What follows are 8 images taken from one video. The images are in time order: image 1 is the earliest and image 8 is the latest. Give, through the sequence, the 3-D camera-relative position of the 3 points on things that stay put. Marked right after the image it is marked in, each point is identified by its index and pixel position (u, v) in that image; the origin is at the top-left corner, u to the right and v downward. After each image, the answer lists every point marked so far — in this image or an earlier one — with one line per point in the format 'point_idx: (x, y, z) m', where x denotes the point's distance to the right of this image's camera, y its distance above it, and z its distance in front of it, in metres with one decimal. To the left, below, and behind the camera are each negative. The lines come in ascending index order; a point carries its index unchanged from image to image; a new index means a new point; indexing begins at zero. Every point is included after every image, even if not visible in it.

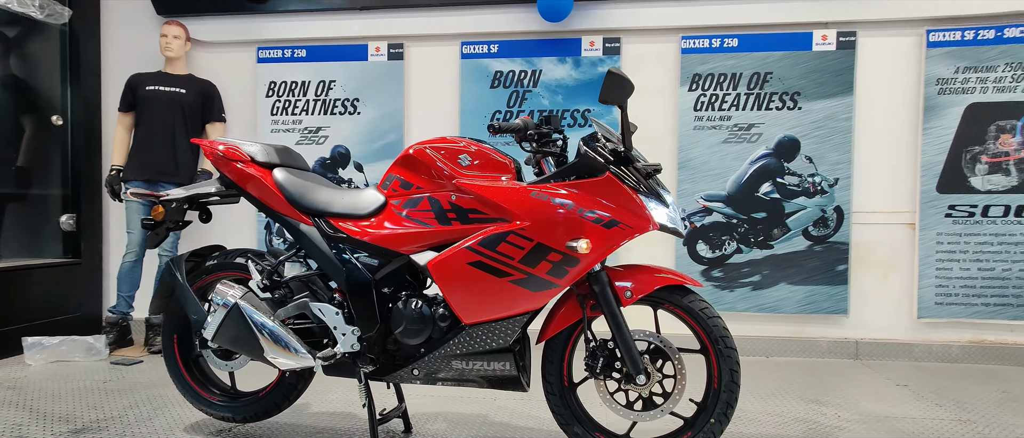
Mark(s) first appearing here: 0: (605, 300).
0: (+0.3, -0.2, +1.7) m
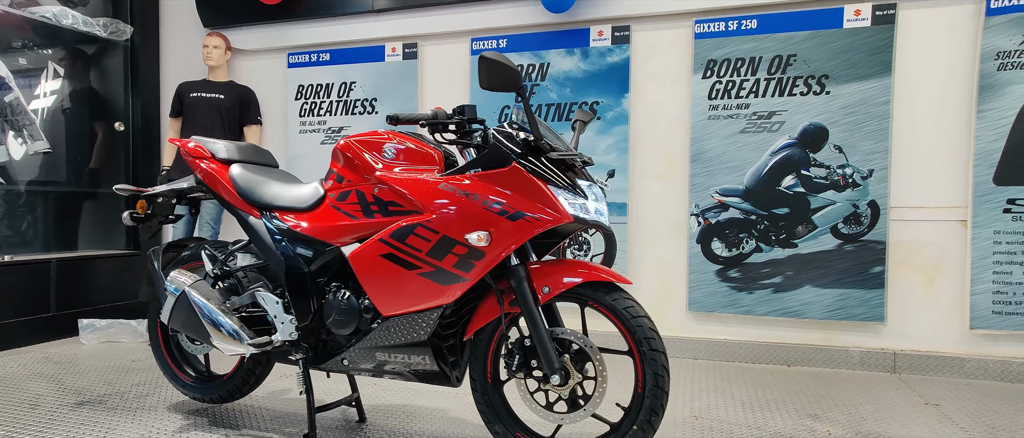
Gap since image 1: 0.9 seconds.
0: (0.0, -0.2, +1.6) m
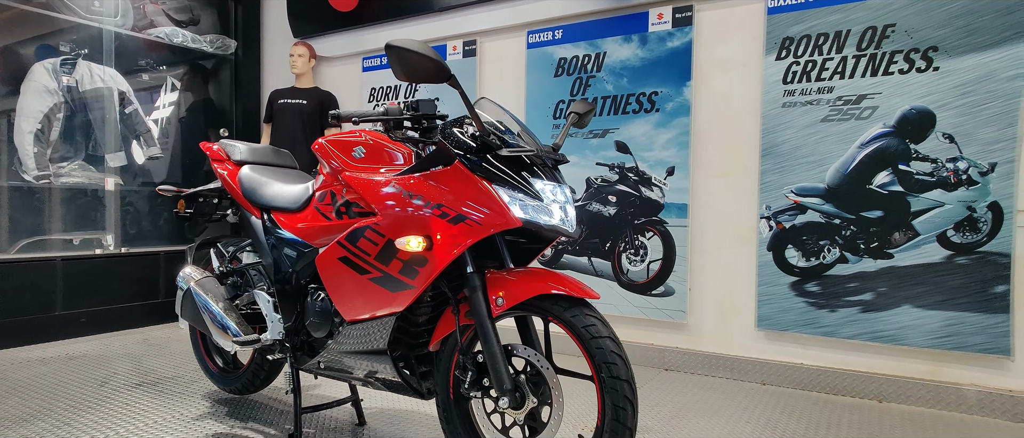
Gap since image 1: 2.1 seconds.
0: (-0.1, -0.2, +1.5) m
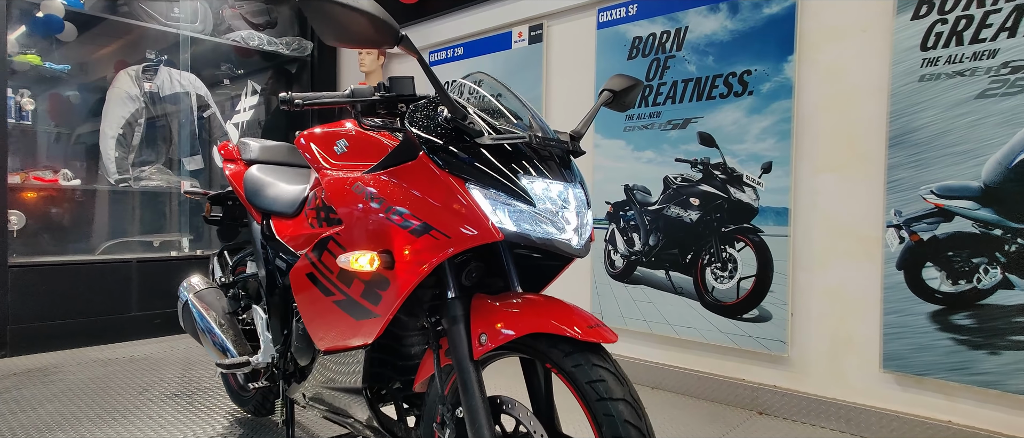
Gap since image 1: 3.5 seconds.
0: (-0.1, -0.2, +1.1) m
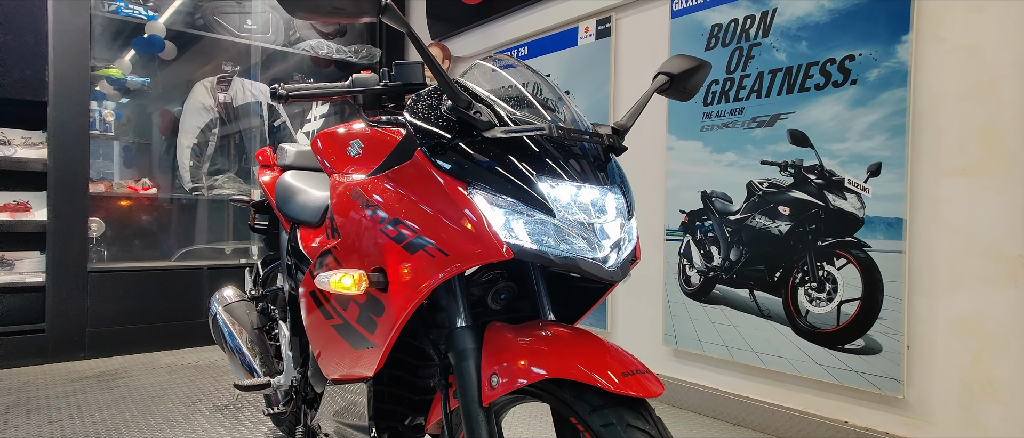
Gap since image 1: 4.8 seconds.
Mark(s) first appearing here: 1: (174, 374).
0: (-0.1, -0.3, +0.9) m
1: (-1.6, -0.7, +2.8) m
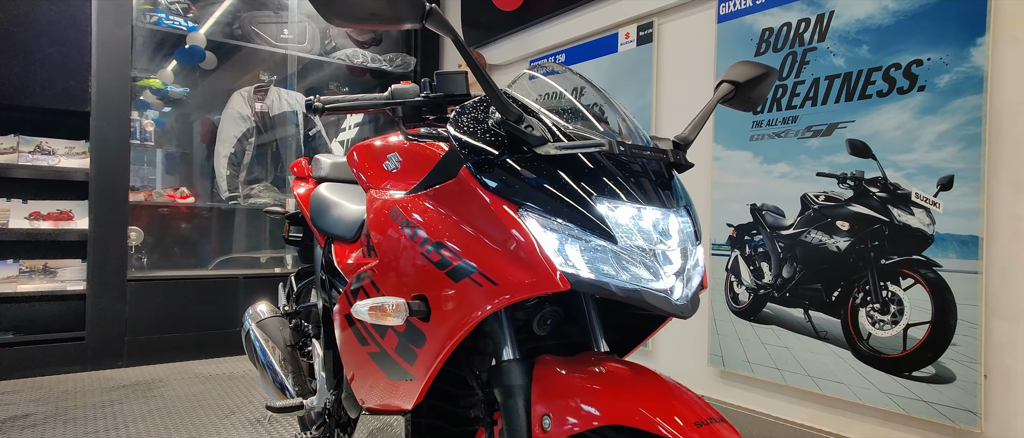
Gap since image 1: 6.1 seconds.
0: (0.0, -0.3, +0.8) m
1: (-1.4, -0.8, +2.8) m
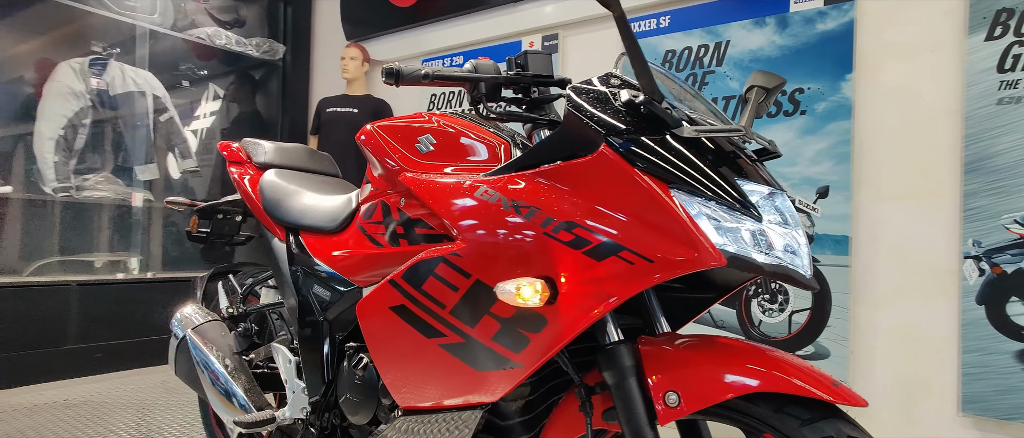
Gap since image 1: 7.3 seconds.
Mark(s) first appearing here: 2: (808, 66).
0: (+0.2, -0.3, +0.8) m
1: (-1.8, -0.8, +2.3) m
2: (+1.1, +0.6, +2.2) m
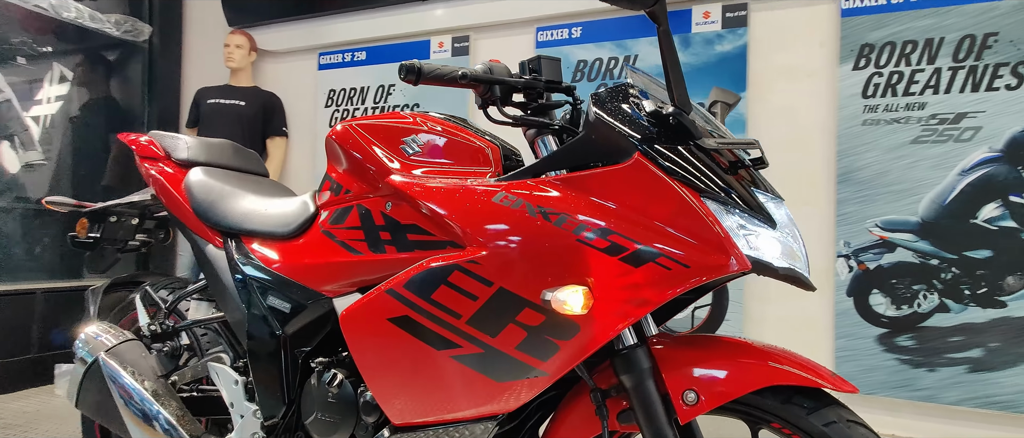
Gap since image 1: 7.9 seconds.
0: (+0.2, -0.3, +0.9) m
1: (-2.1, -0.8, +1.8) m
2: (+0.8, +0.6, +2.4) m
